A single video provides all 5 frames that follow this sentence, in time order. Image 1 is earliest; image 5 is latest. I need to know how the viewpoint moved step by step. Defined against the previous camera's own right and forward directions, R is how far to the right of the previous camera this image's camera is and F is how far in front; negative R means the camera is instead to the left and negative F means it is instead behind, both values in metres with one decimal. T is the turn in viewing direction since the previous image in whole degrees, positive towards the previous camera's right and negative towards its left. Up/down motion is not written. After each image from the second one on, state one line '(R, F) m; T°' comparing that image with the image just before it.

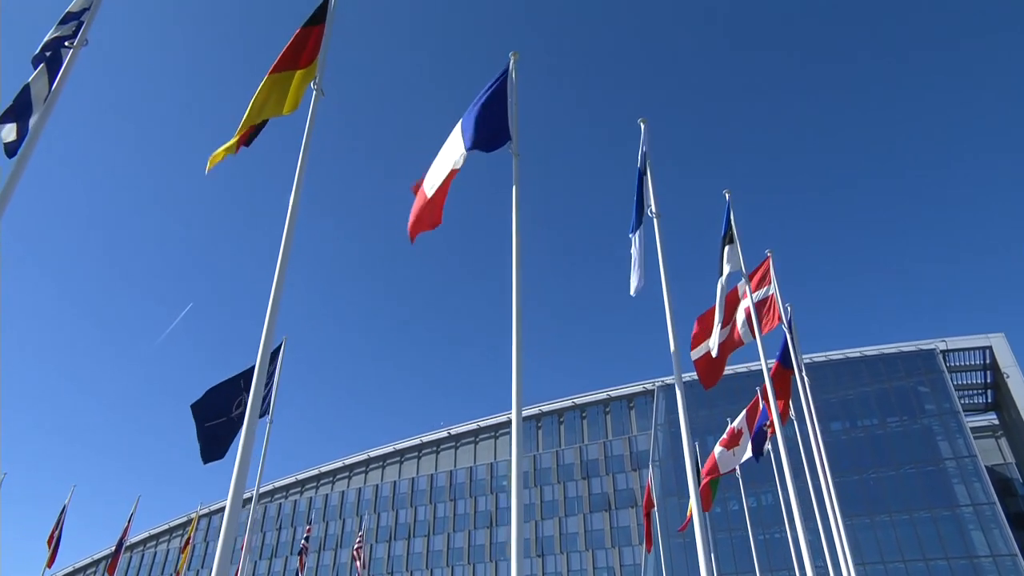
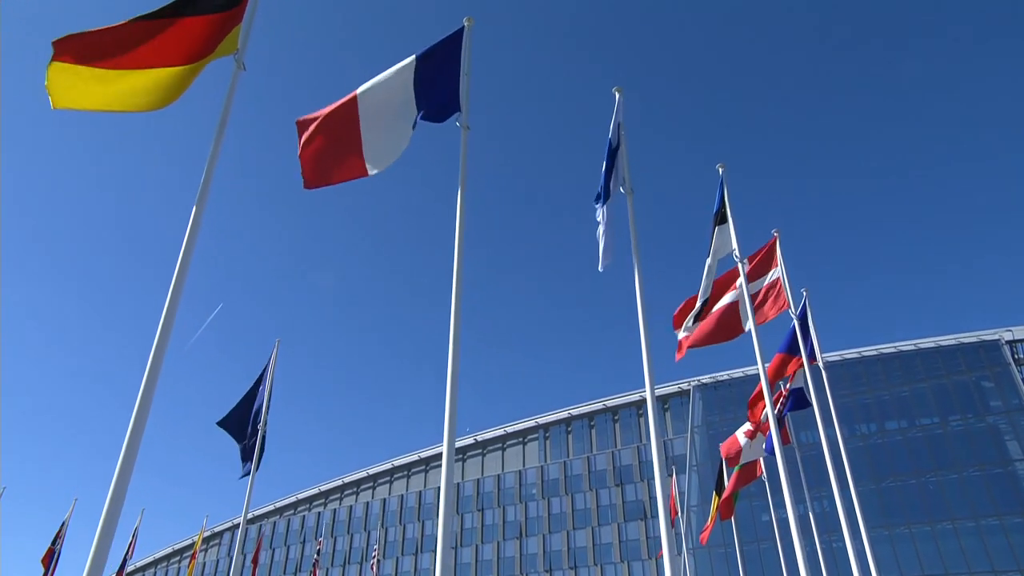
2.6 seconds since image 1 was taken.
(+2.5, +2.8) m; -4°
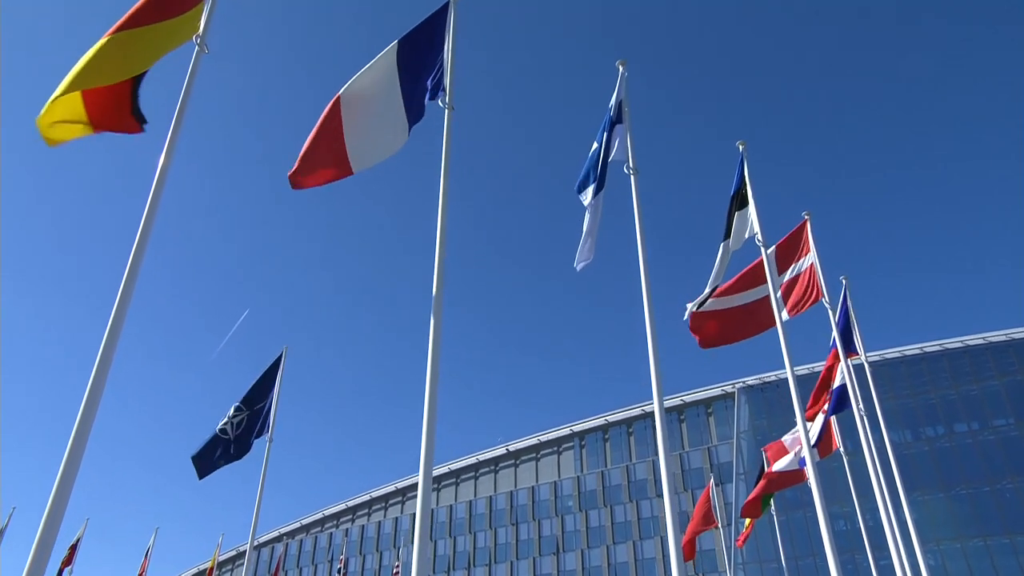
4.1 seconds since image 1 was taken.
(+1.1, +2.9) m; -3°
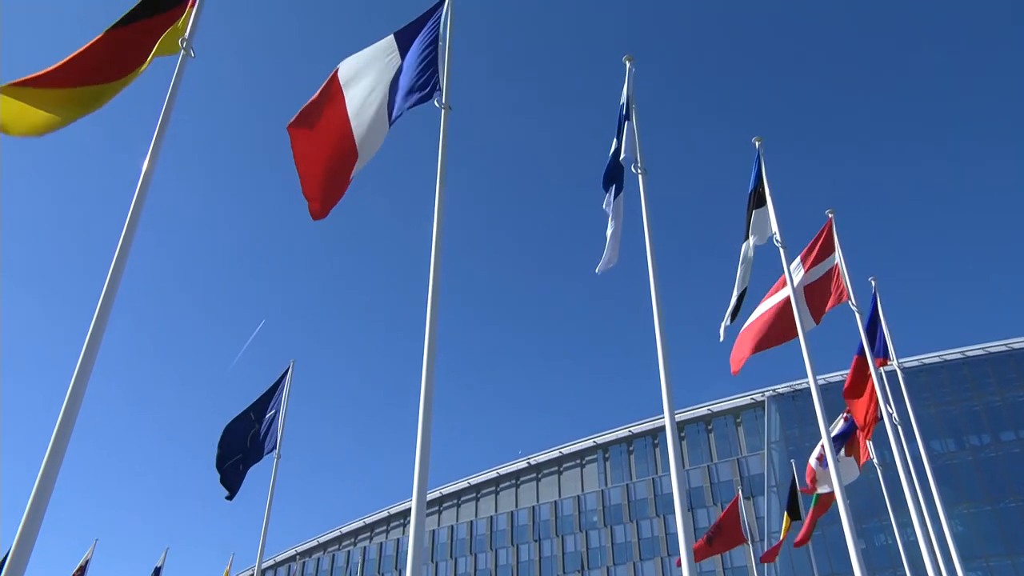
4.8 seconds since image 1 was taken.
(+0.1, +1.6) m; -2°
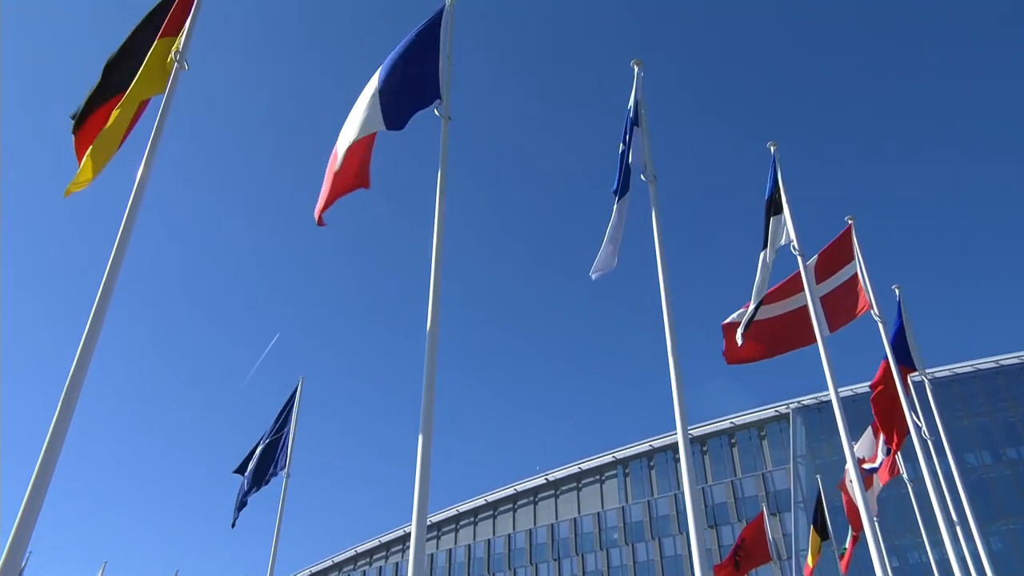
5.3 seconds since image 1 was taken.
(0.0, +1.0) m; -1°
